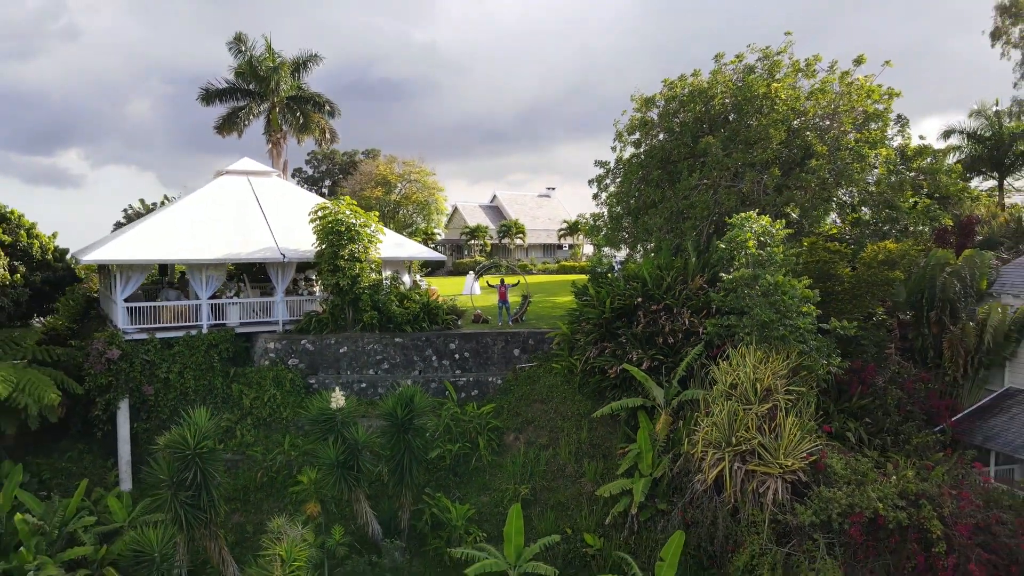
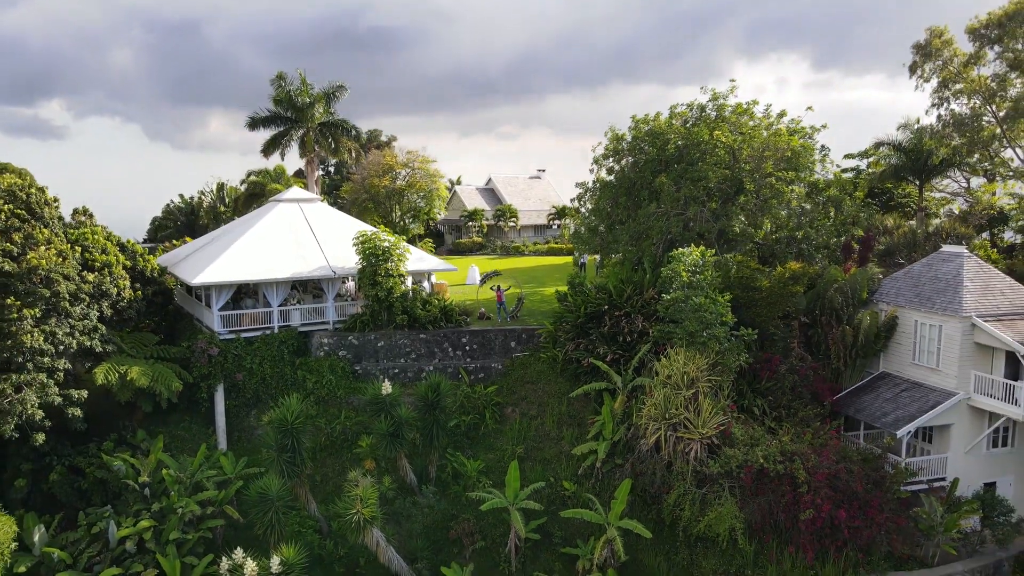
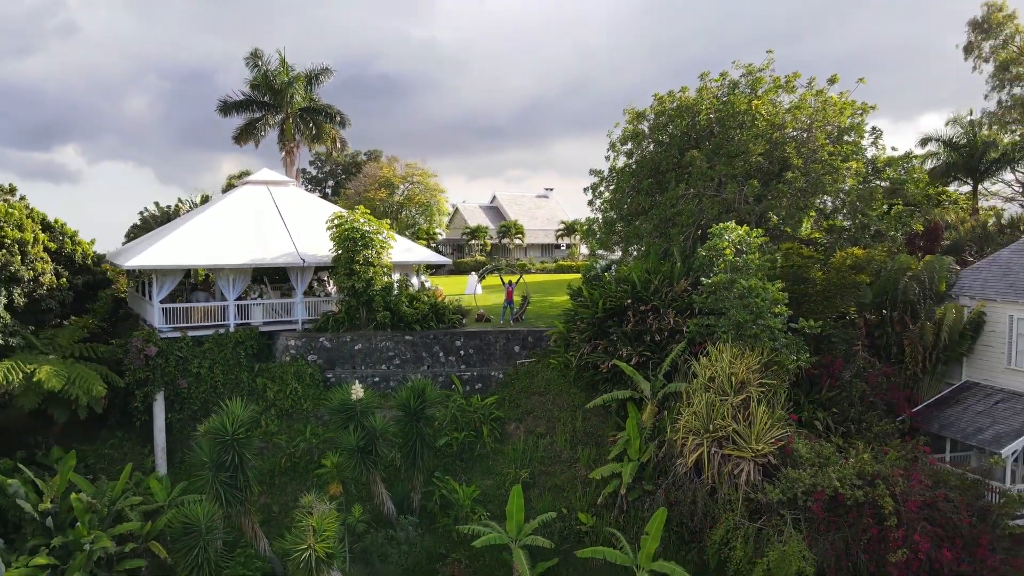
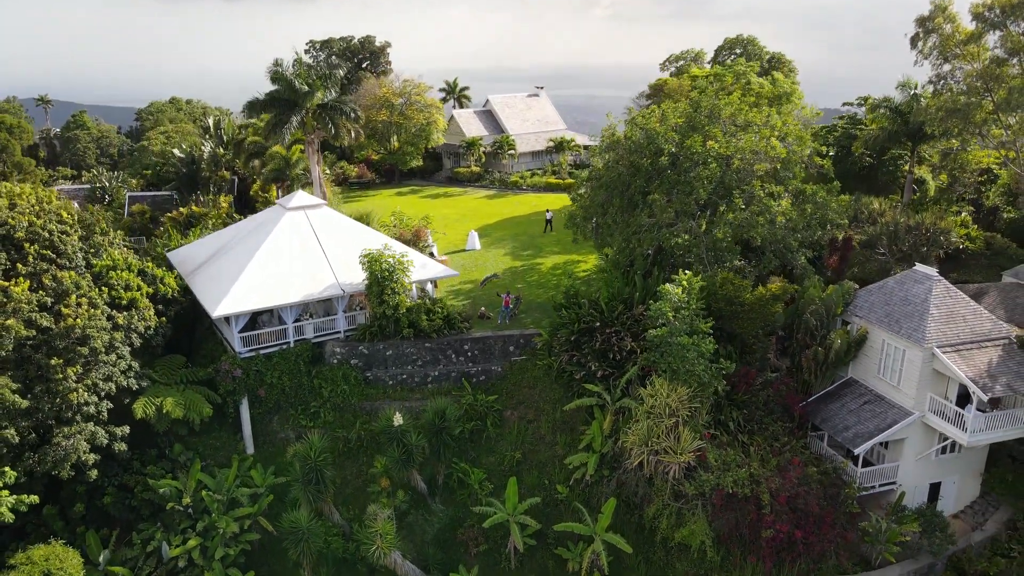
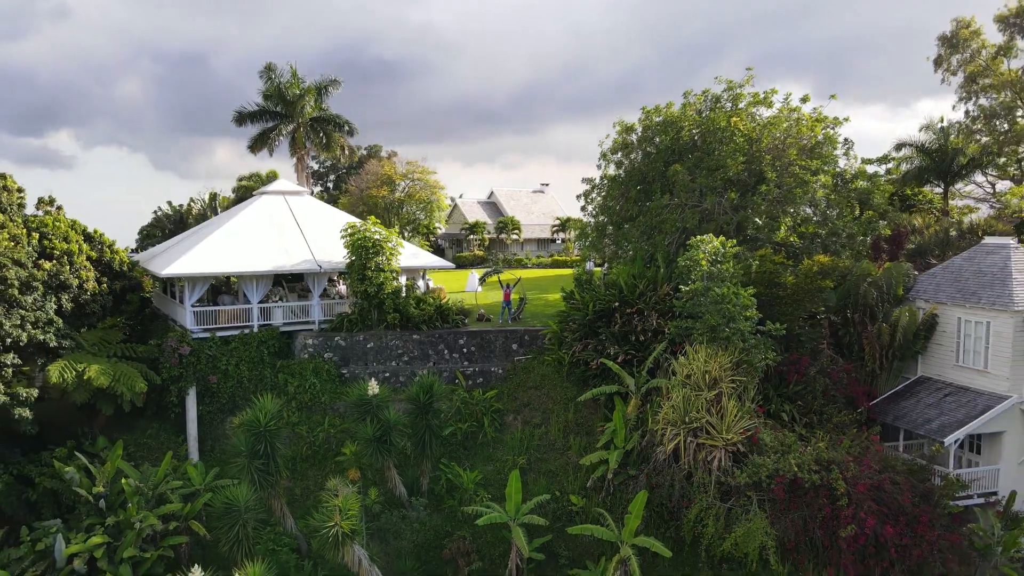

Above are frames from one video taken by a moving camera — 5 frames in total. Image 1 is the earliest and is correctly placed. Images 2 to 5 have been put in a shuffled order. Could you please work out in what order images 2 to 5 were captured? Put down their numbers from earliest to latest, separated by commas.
3, 5, 2, 4
